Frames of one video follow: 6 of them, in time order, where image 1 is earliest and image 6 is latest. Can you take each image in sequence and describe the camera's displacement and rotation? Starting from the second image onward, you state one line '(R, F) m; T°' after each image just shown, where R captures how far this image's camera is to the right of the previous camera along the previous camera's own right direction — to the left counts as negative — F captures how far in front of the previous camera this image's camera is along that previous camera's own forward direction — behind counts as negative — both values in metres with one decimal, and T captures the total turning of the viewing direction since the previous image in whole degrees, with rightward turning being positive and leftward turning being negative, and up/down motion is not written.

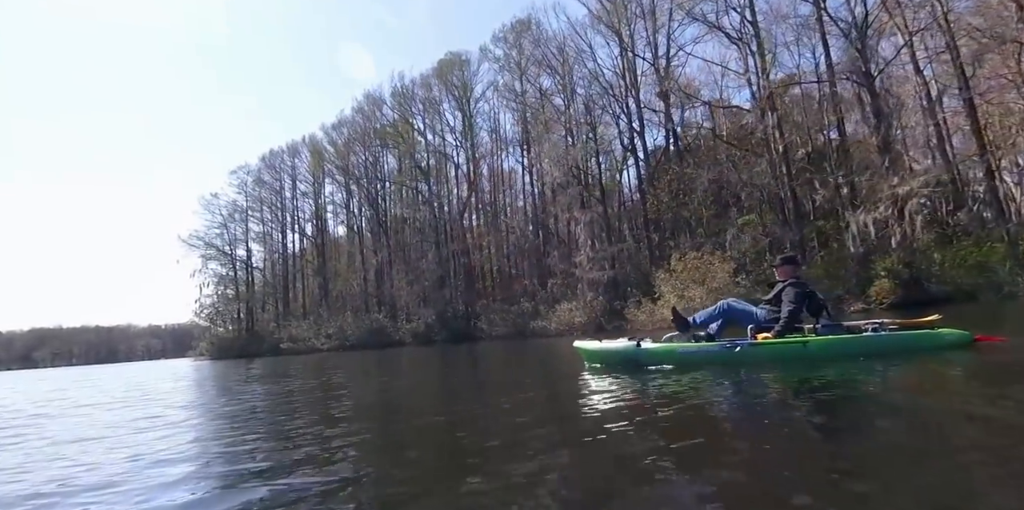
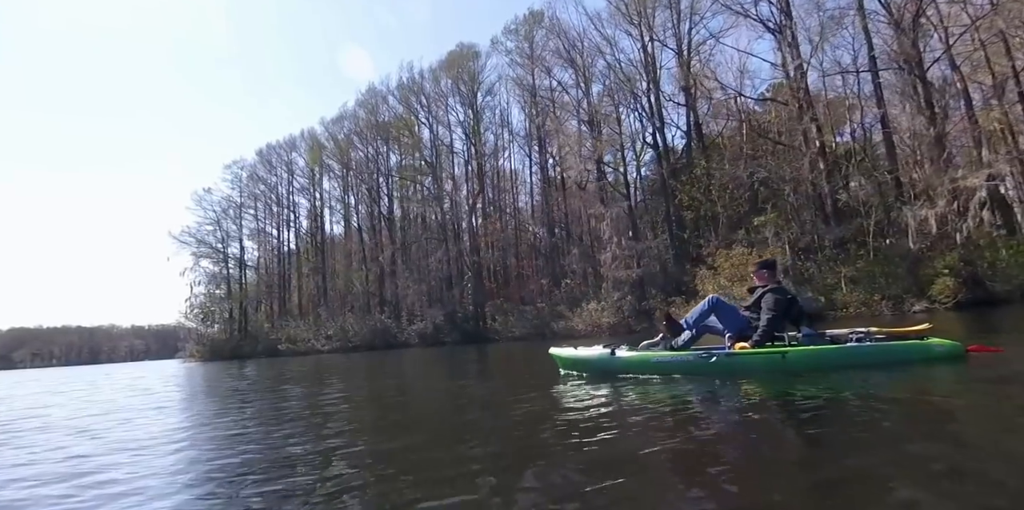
(-1.2, +1.1) m; +1°
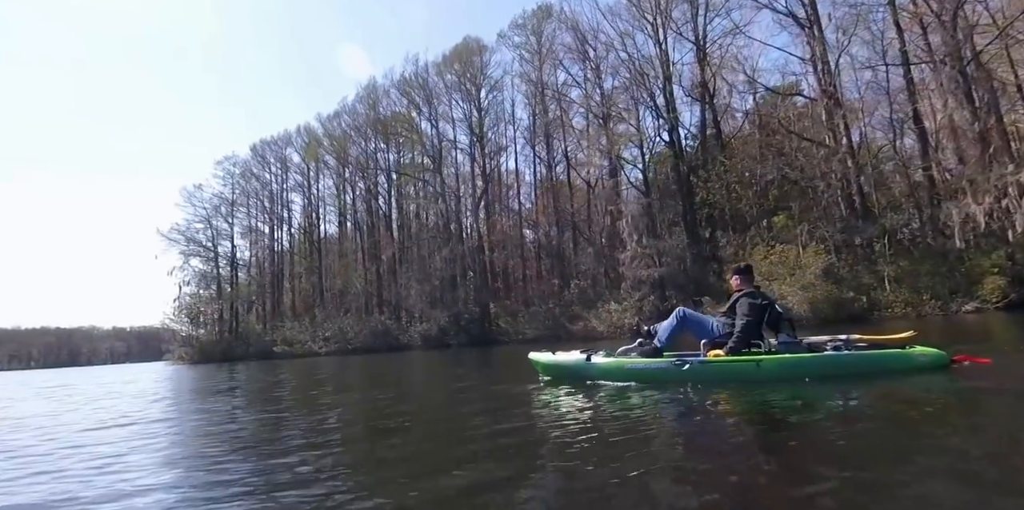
(-1.0, +0.9) m; +1°
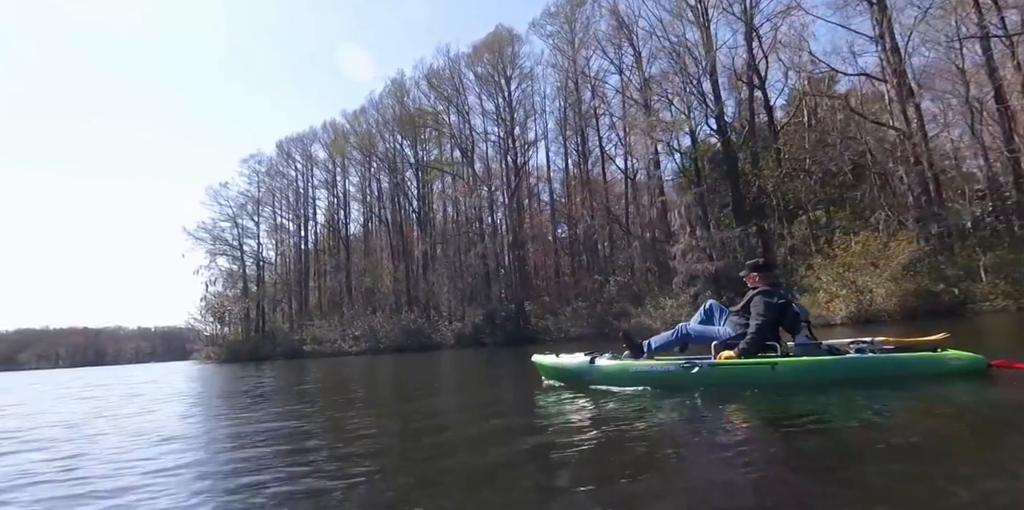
(-0.9, +0.9) m; -2°
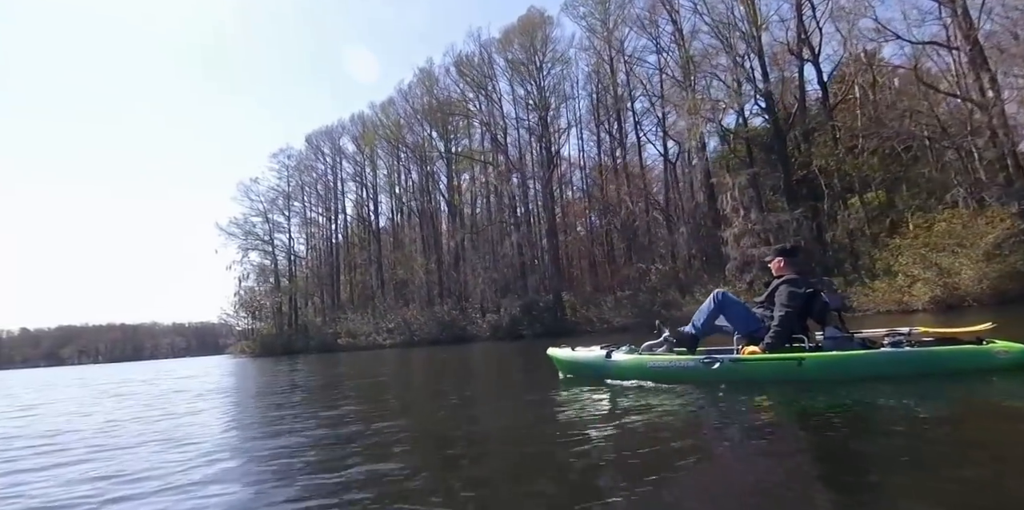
(-0.6, +0.7) m; -2°
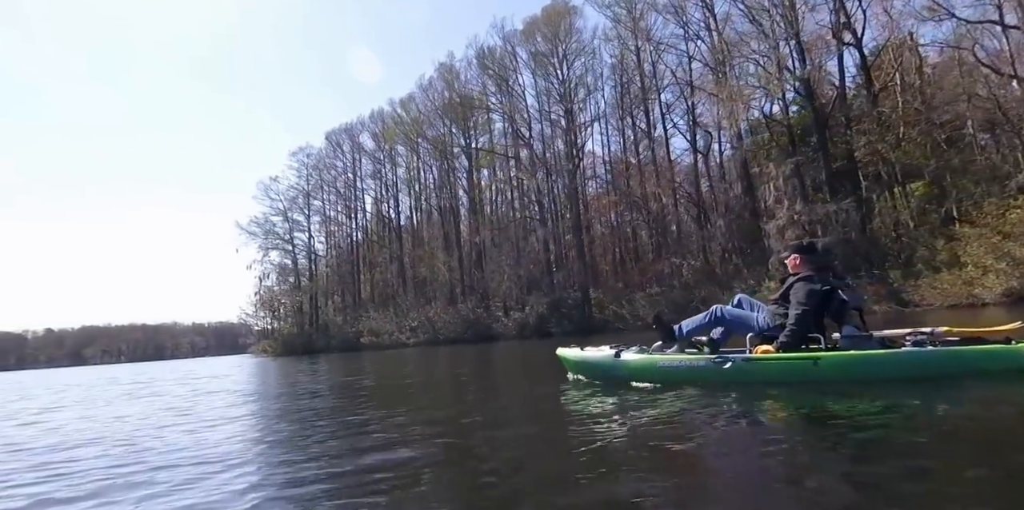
(-0.5, +0.6) m; -1°
